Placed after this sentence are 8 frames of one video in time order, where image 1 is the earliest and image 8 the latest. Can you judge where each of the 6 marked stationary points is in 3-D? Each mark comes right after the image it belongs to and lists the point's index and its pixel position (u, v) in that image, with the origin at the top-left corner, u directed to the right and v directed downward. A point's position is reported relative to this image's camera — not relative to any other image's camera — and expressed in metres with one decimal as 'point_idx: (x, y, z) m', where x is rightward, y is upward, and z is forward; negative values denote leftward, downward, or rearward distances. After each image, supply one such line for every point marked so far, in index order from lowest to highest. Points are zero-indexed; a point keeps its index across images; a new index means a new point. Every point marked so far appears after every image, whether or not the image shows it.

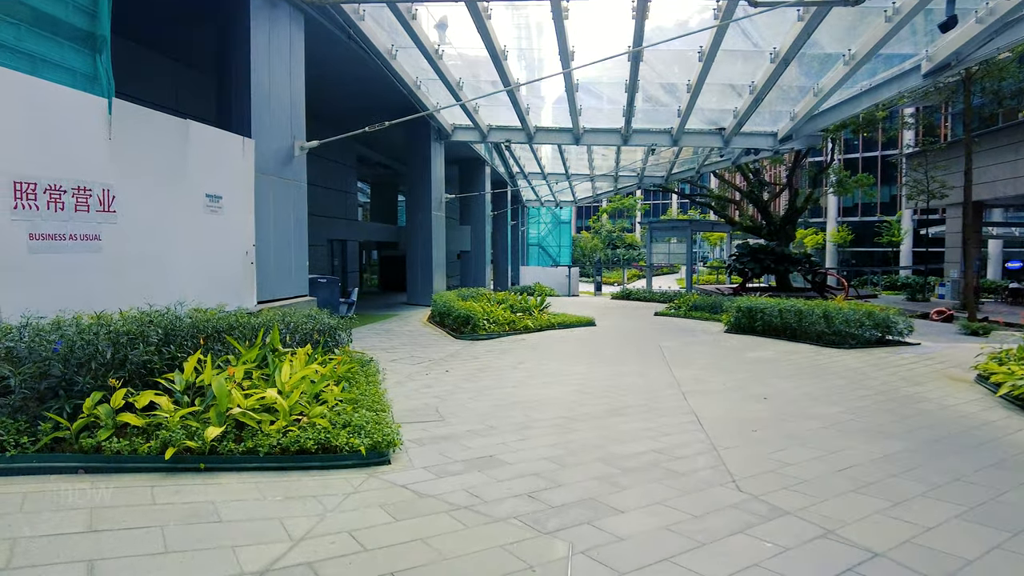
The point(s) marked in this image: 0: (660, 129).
0: (+4.0, +4.3, +17.9) m
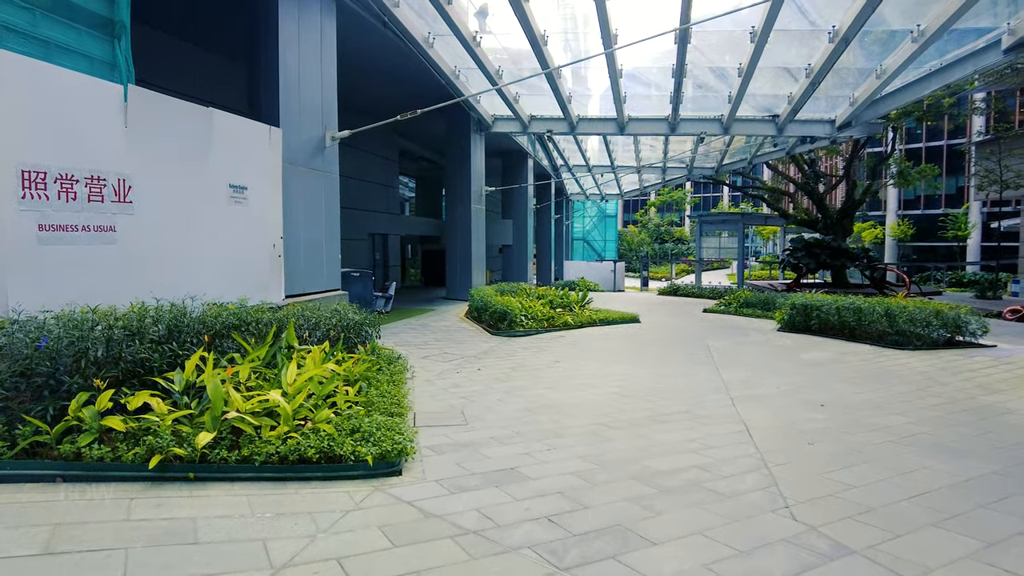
0: (+5.0, +4.4, +17.1) m
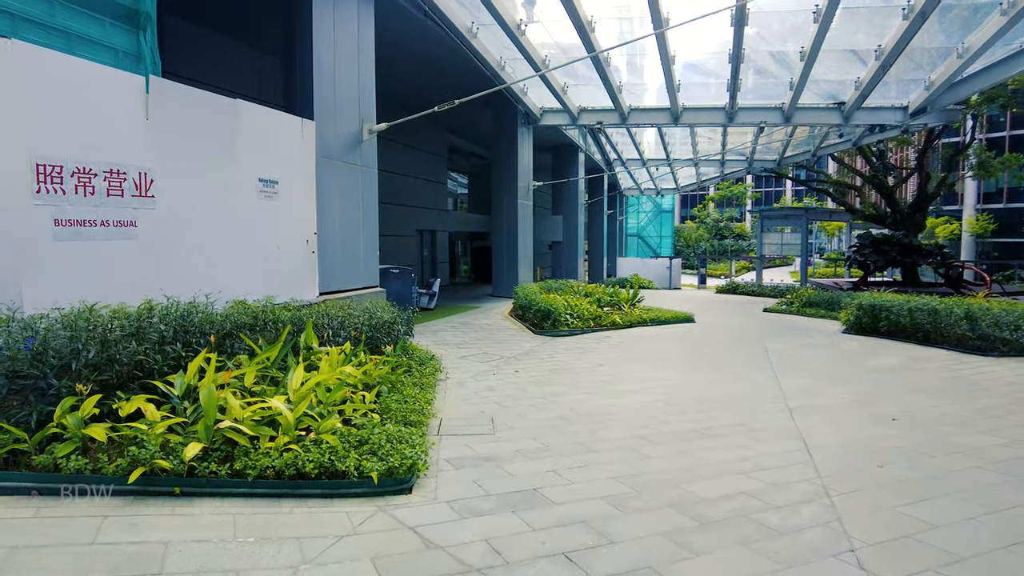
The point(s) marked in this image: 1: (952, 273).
0: (+6.2, +4.4, +16.1) m
1: (+12.1, +0.4, +18.2) m
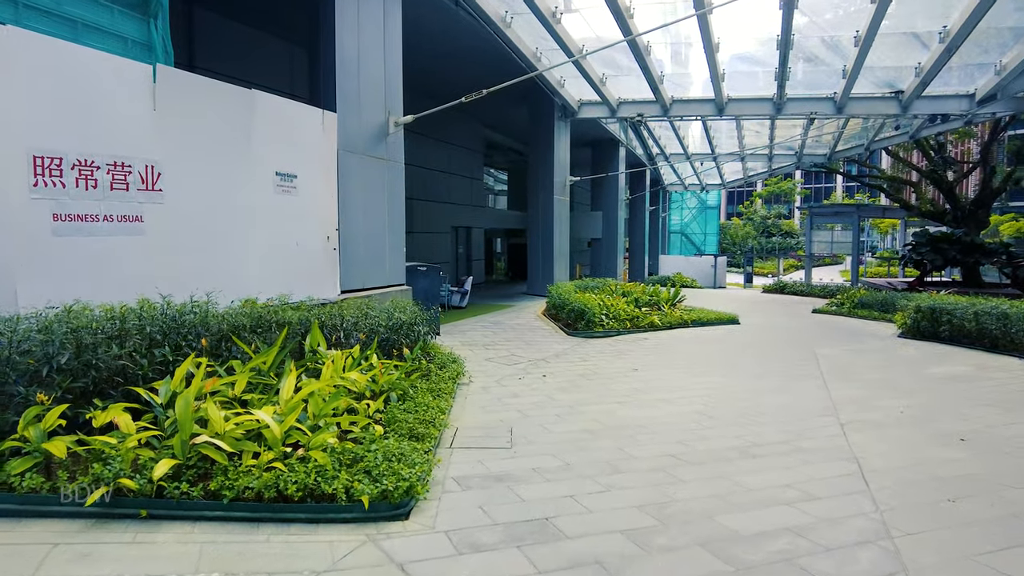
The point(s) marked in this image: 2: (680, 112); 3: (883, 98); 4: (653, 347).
0: (+7.1, +4.4, +15.3) m
1: (+13.0, +0.3, +17.0) m
2: (+4.1, +4.3, +16.4) m
3: (+8.3, +4.3, +15.0) m
4: (+2.1, -0.9, +9.8) m
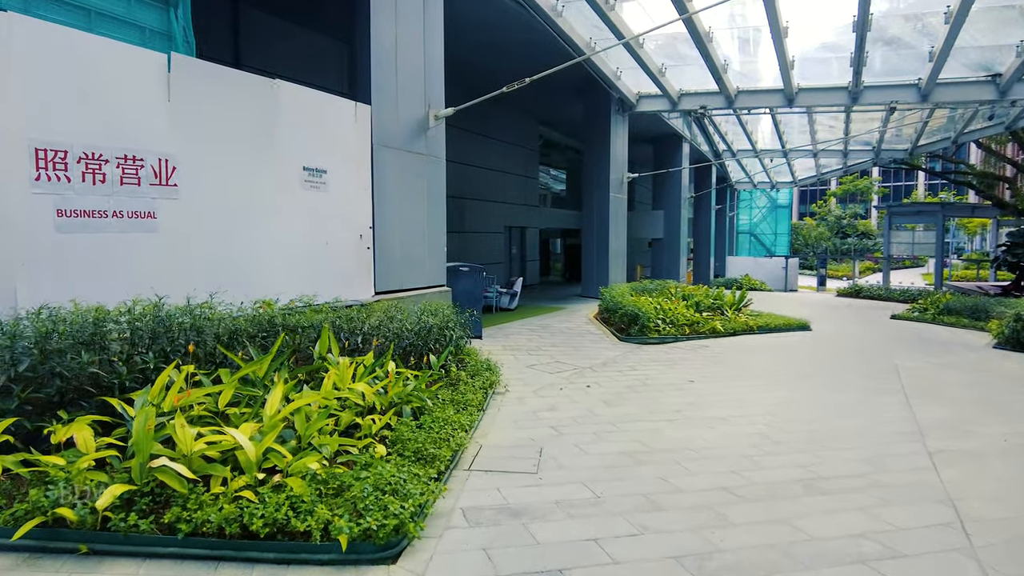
0: (+8.2, +4.3, +14.0) m
1: (+14.3, +0.2, +15.2) m
2: (+5.4, +4.2, +15.4) m
3: (+9.5, +4.2, +13.6) m
4: (+2.7, -0.9, +9.0) m
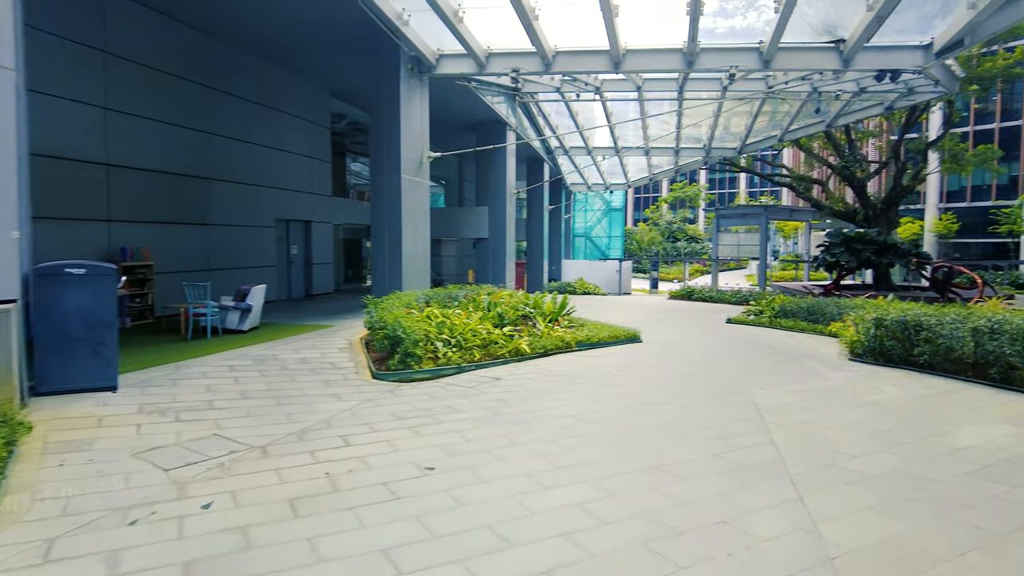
0: (+4.0, +4.3, +11.9) m
1: (+9.8, +0.3, +14.3) m
2: (+1.0, +4.1, +12.7) m
3: (+5.3, +4.2, +11.8) m
4: (-0.1, -1.0, +5.8) m
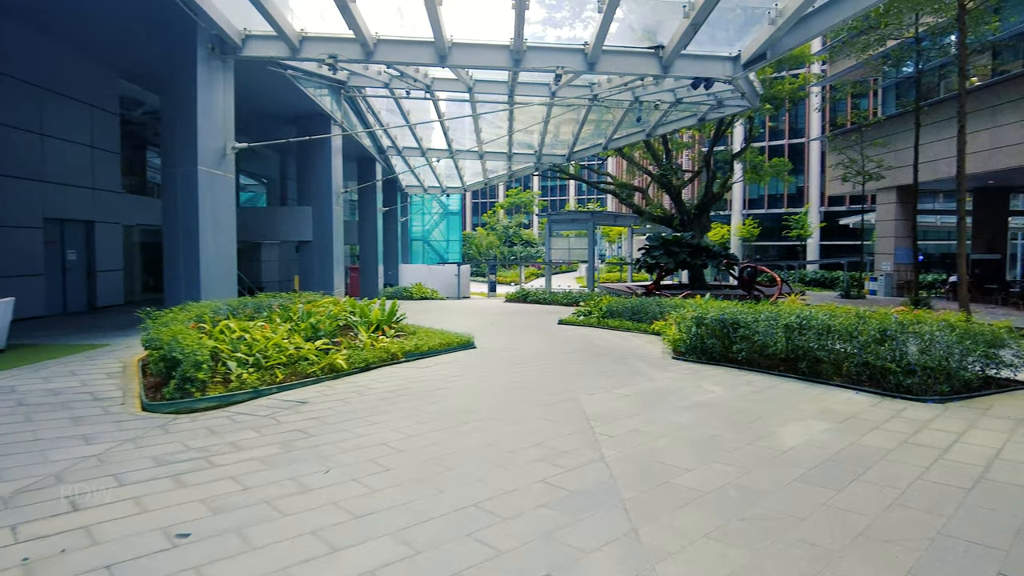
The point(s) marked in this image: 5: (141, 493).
0: (+0.9, +4.3, +11.9) m
1: (+6.0, +0.4, +15.6) m
2: (-2.2, +4.0, +11.9) m
3: (+2.2, +4.2, +12.1) m
4: (-1.6, -1.0, +4.9) m
5: (-2.0, -1.1, +3.6) m
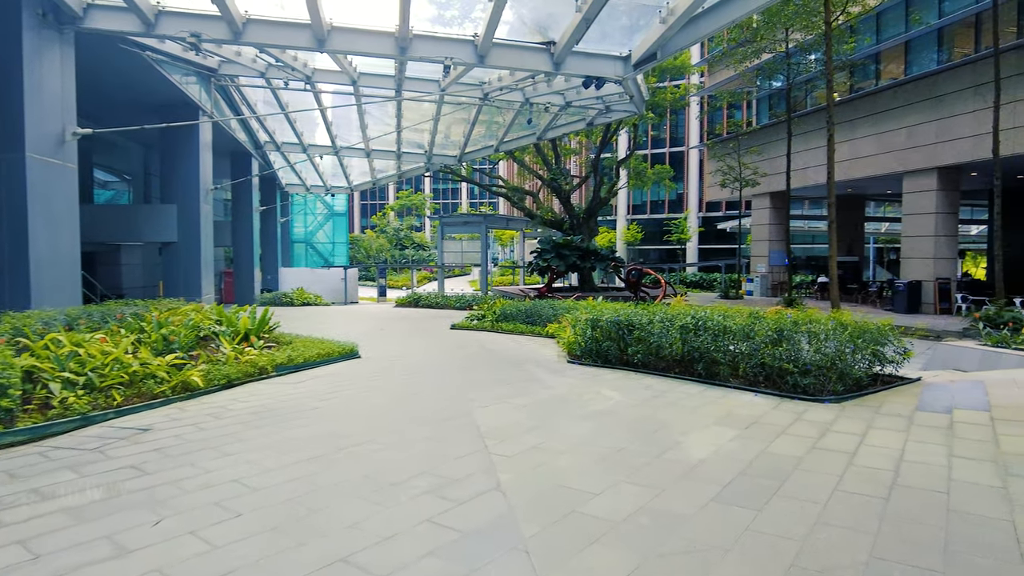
0: (-1.0, +4.2, +11.4) m
1: (+3.5, +0.3, +15.8) m
2: (-4.1, +4.0, +10.9) m
3: (+0.3, +4.2, +11.7) m
4: (-2.3, -1.1, +4.1) m
5: (-2.5, -1.1, +2.6) m
